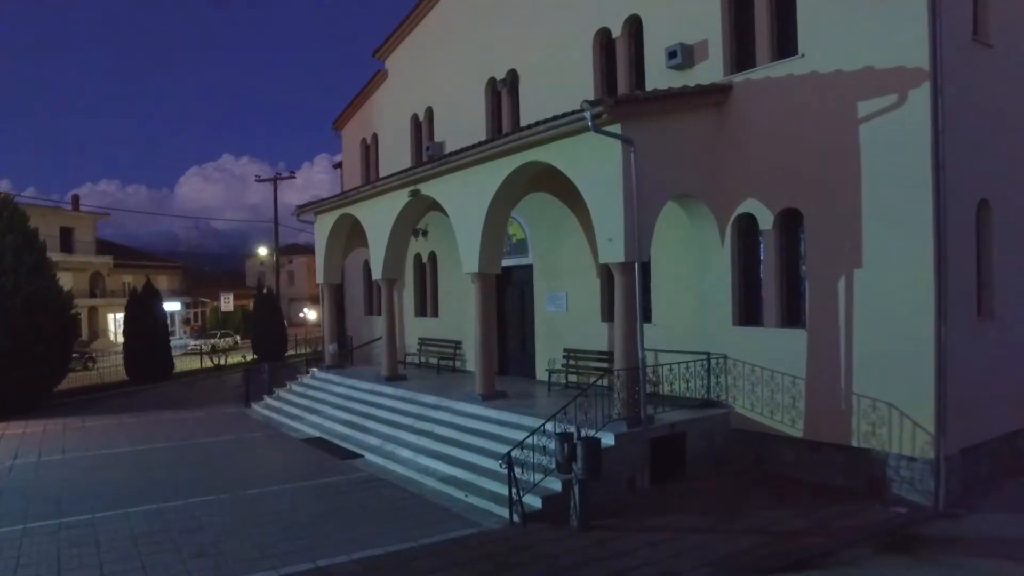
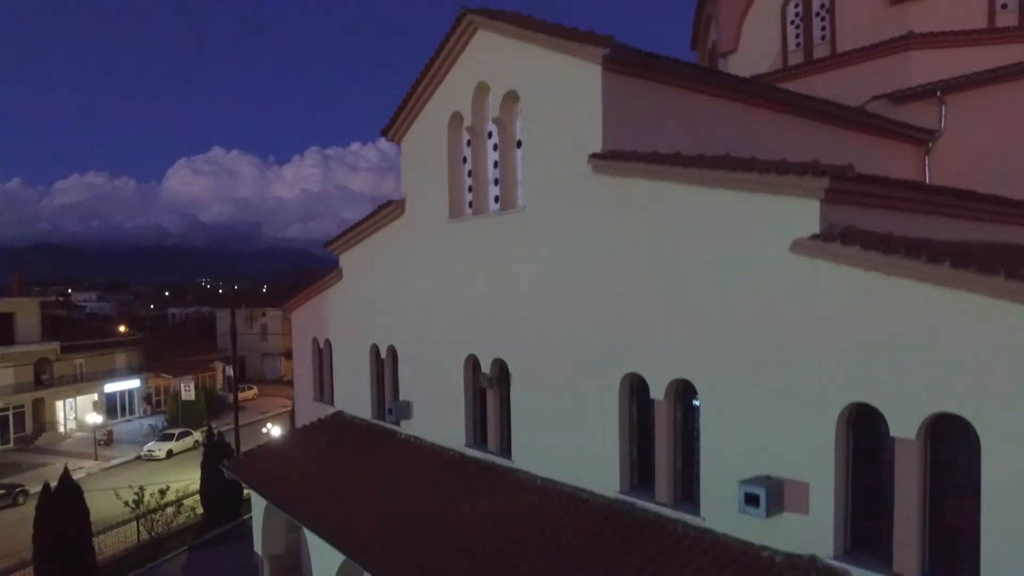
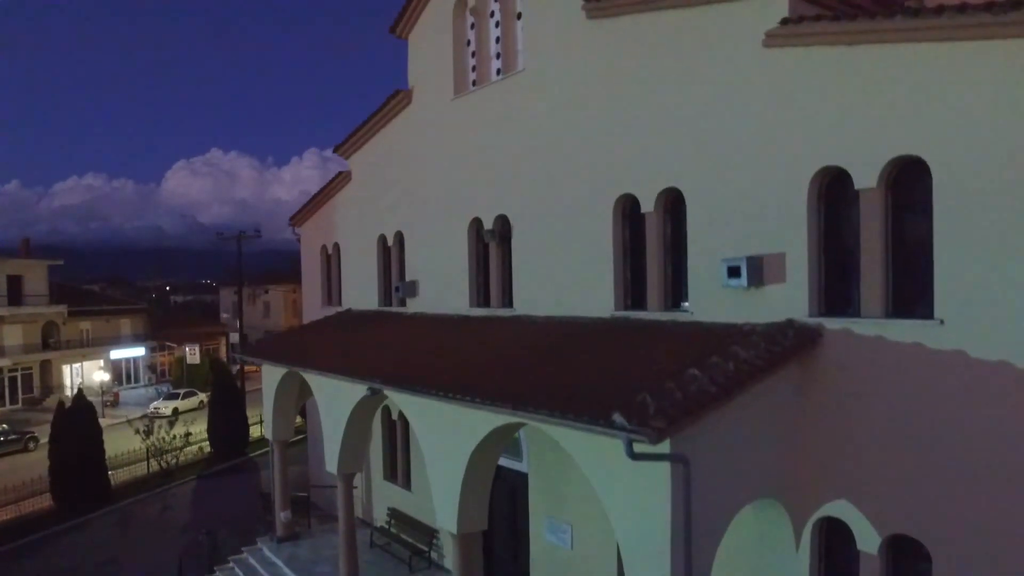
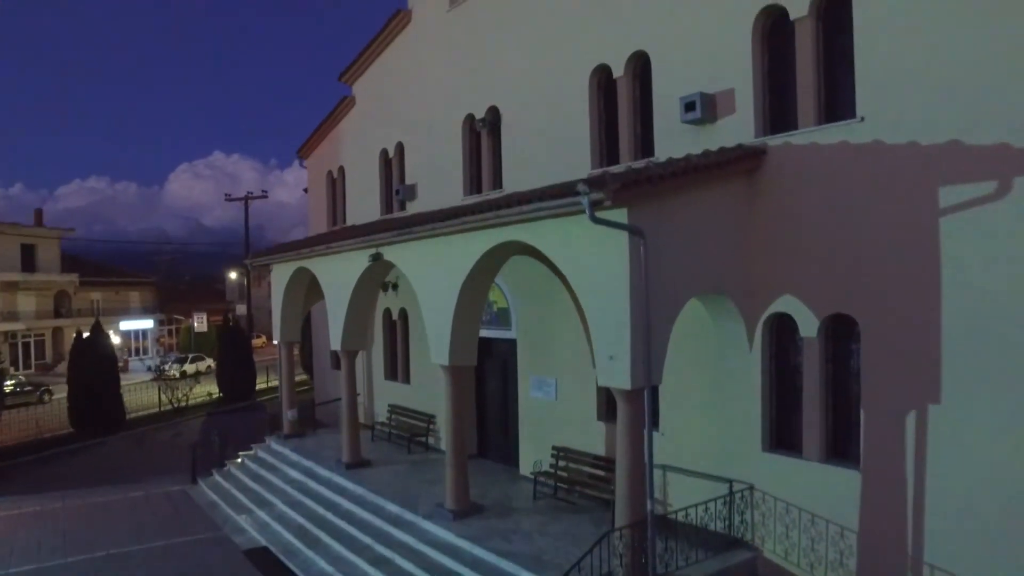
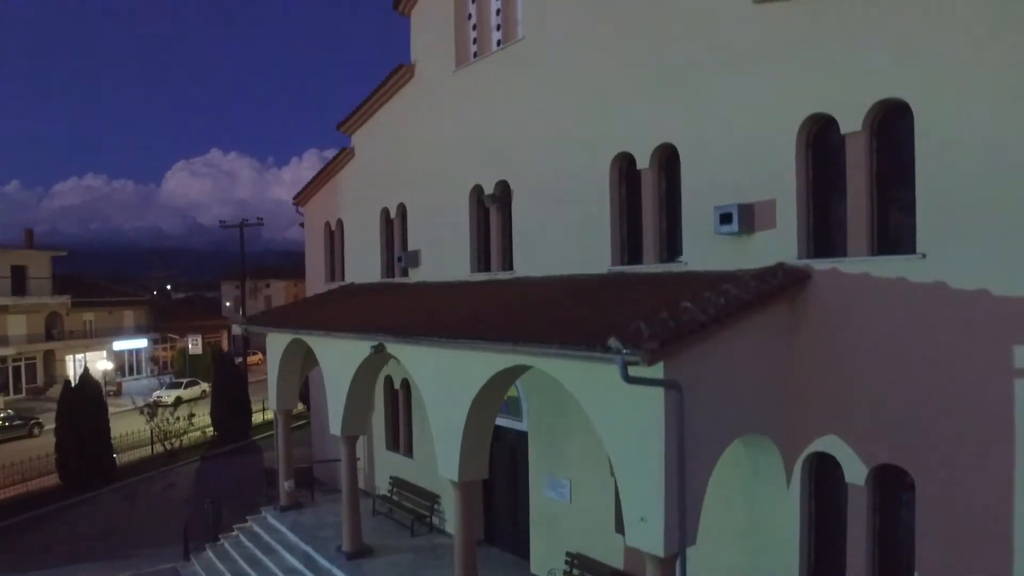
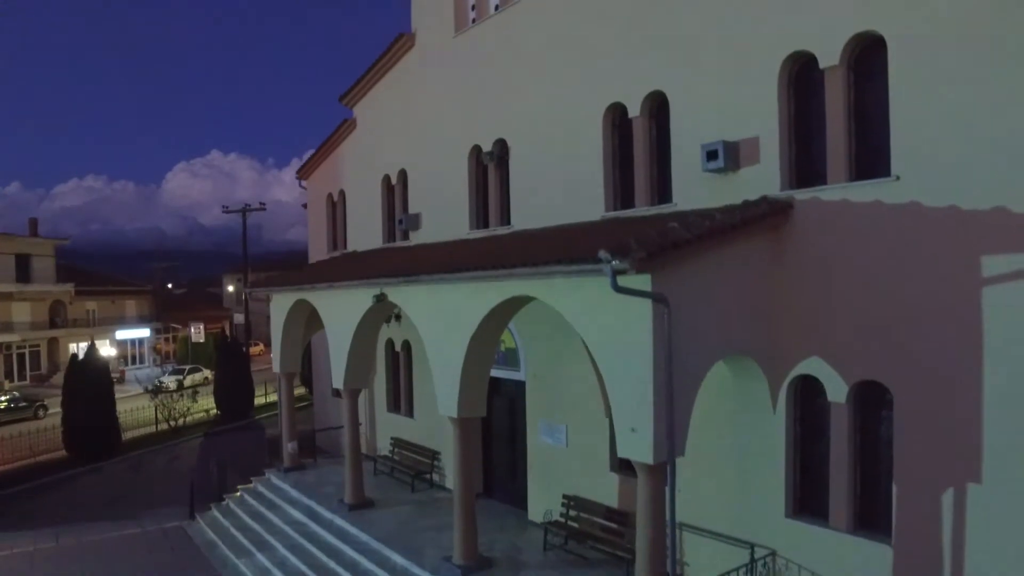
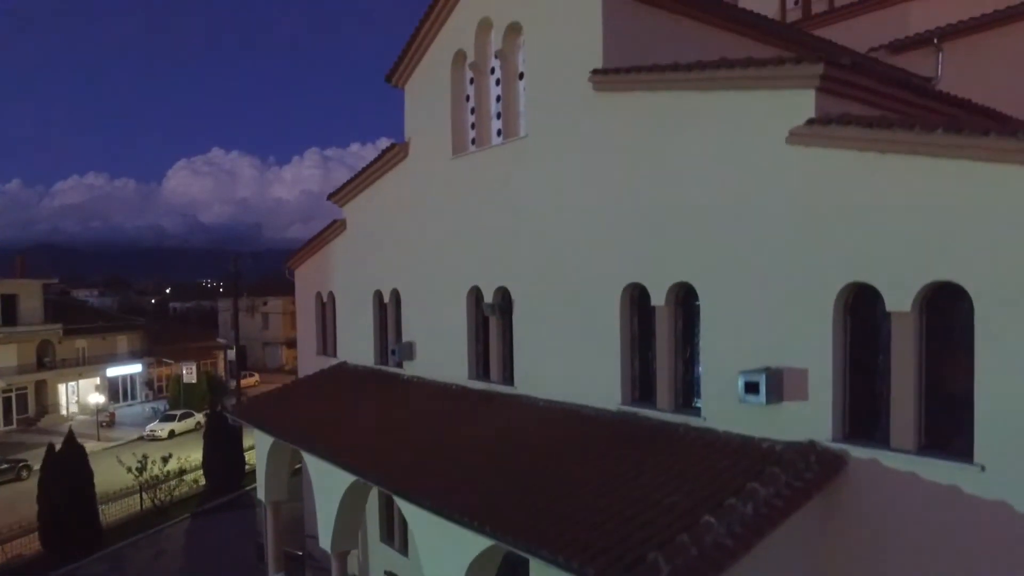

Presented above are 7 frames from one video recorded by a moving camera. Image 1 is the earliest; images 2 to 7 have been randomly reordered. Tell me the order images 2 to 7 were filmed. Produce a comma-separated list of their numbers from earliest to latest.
4, 6, 5, 3, 7, 2
